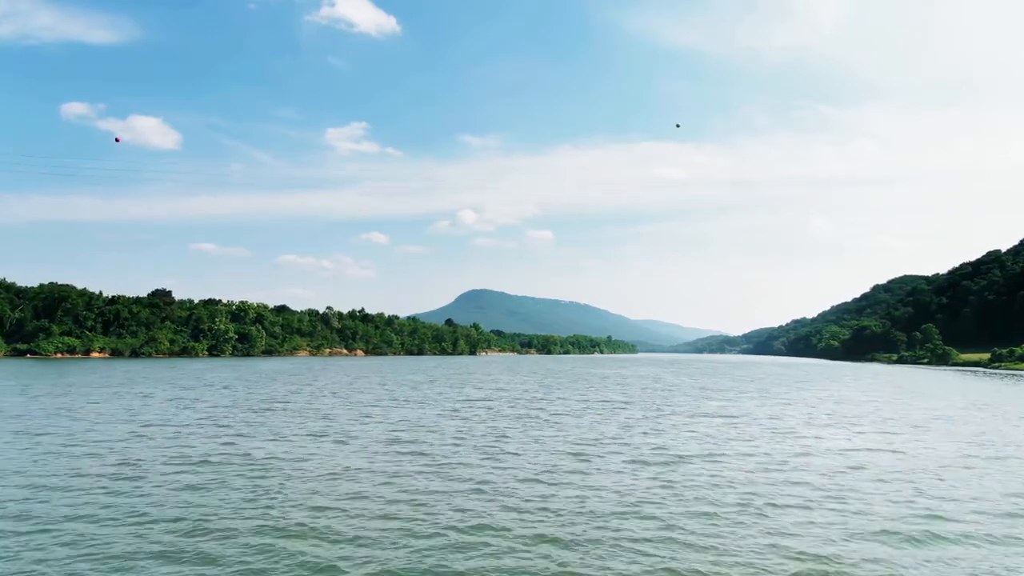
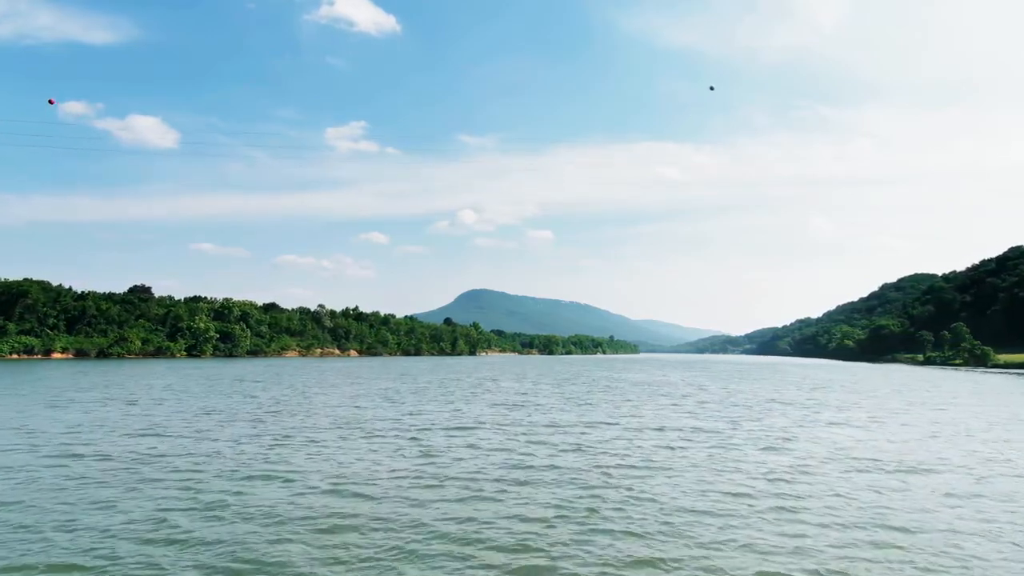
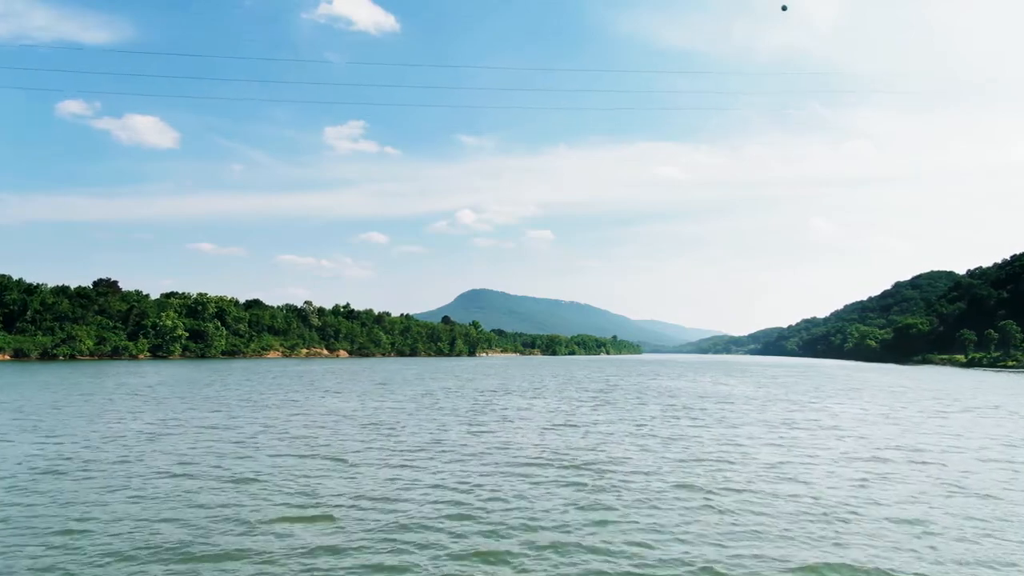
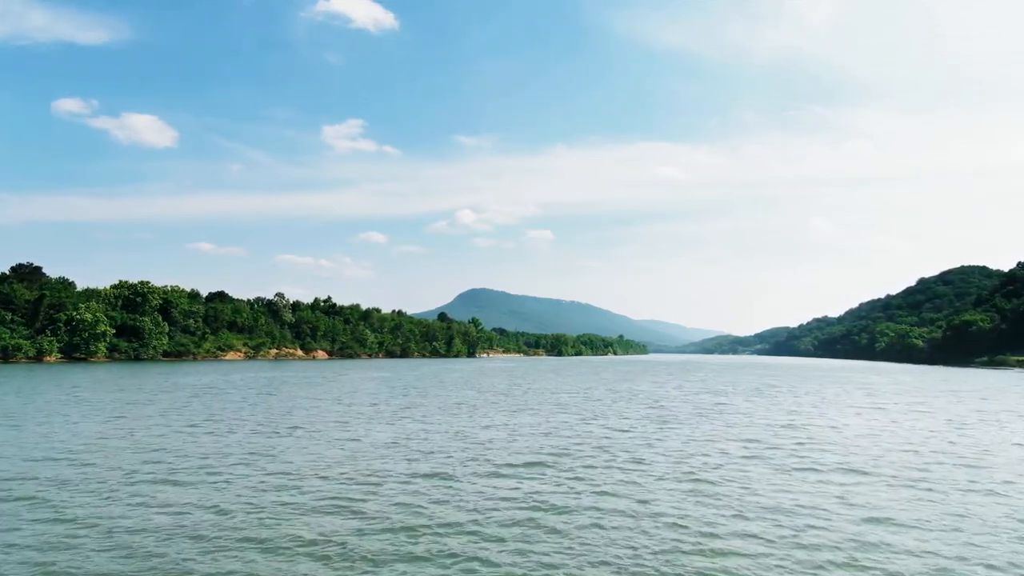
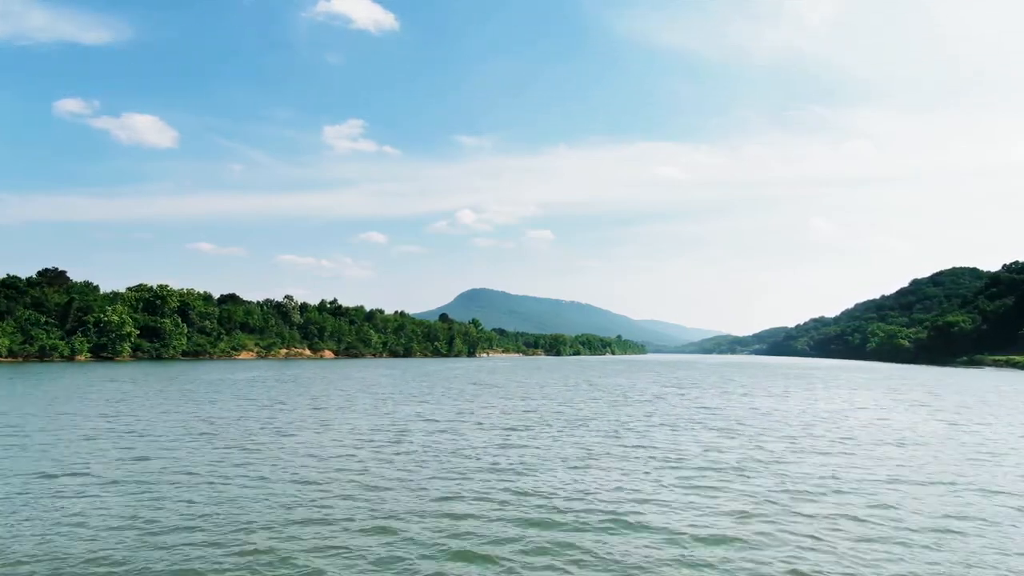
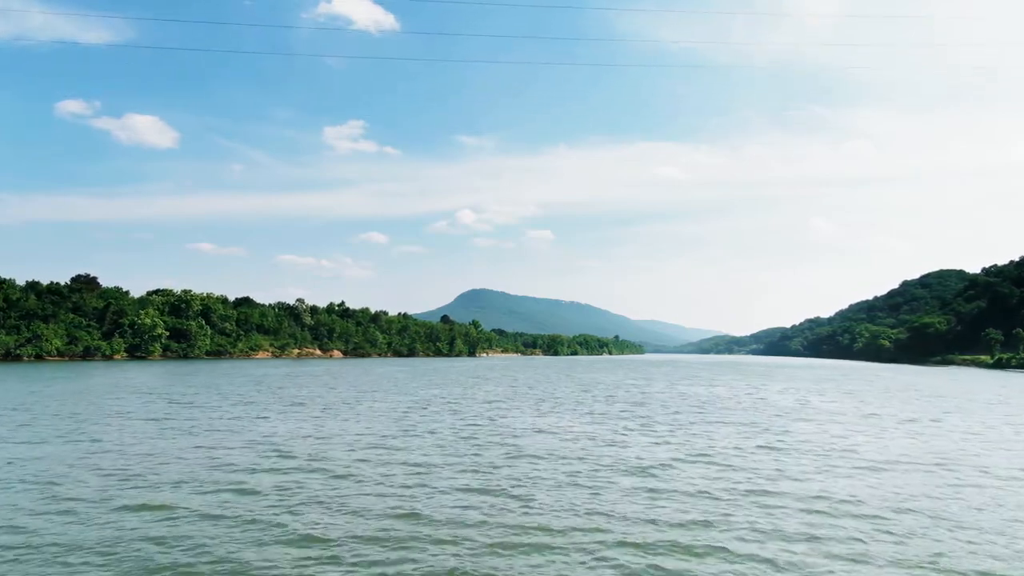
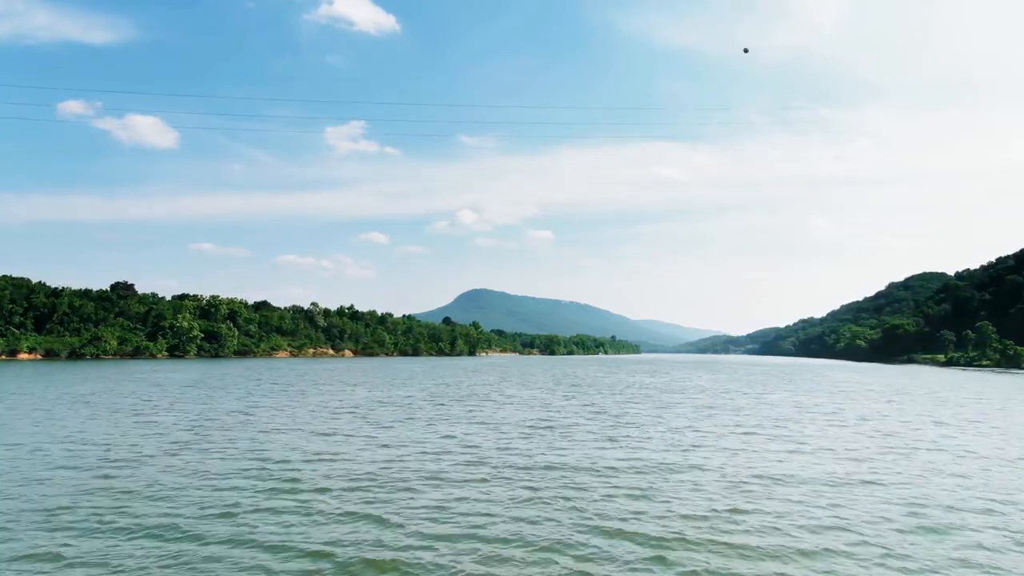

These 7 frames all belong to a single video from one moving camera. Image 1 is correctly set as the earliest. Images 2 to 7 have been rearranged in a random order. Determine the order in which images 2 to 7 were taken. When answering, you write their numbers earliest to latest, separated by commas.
2, 7, 3, 6, 5, 4
